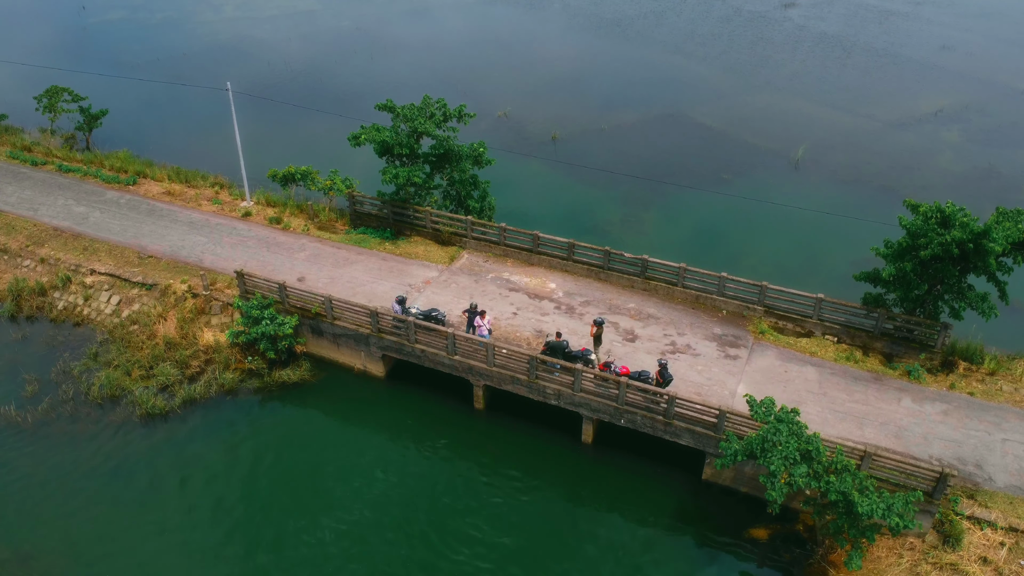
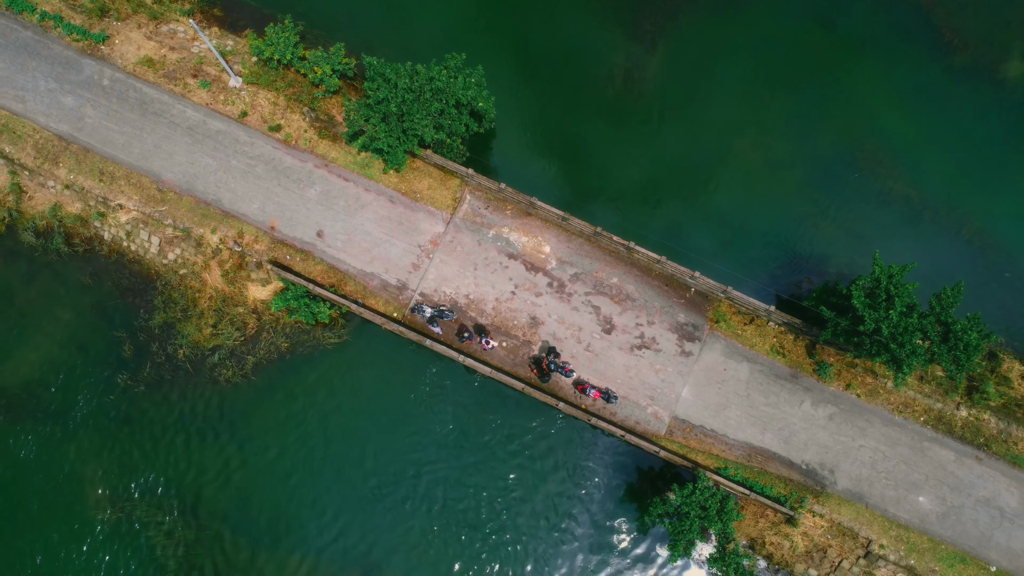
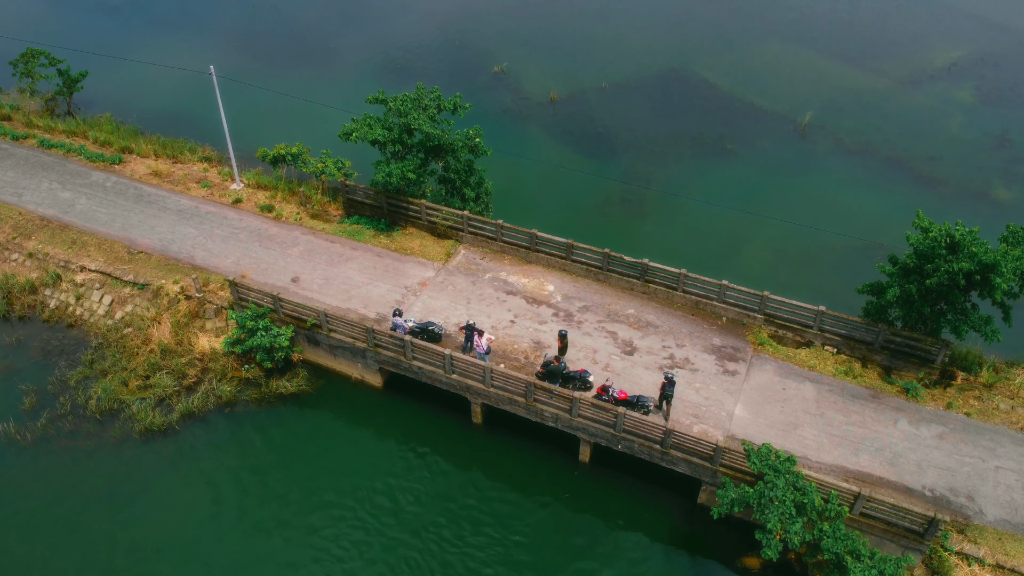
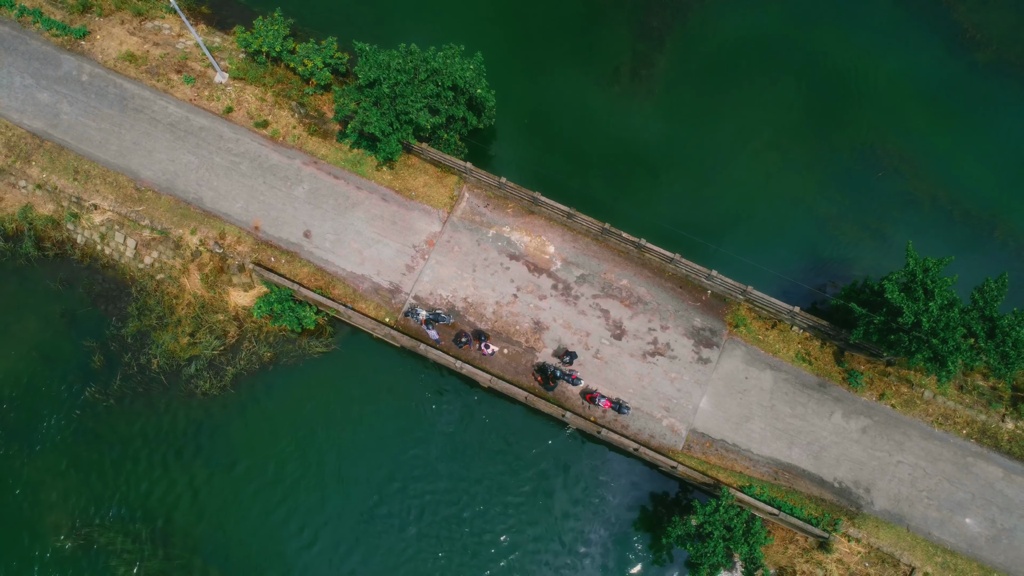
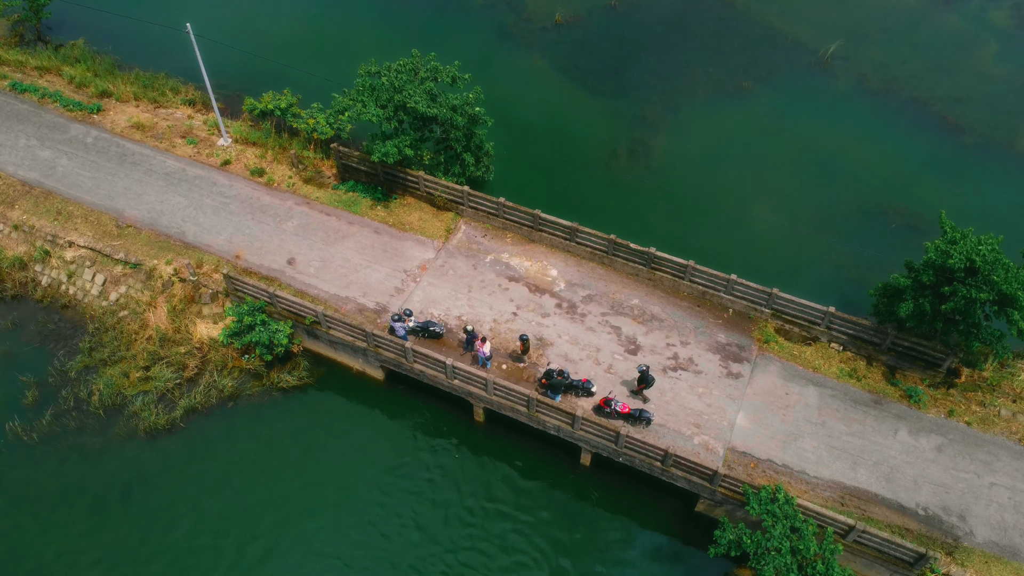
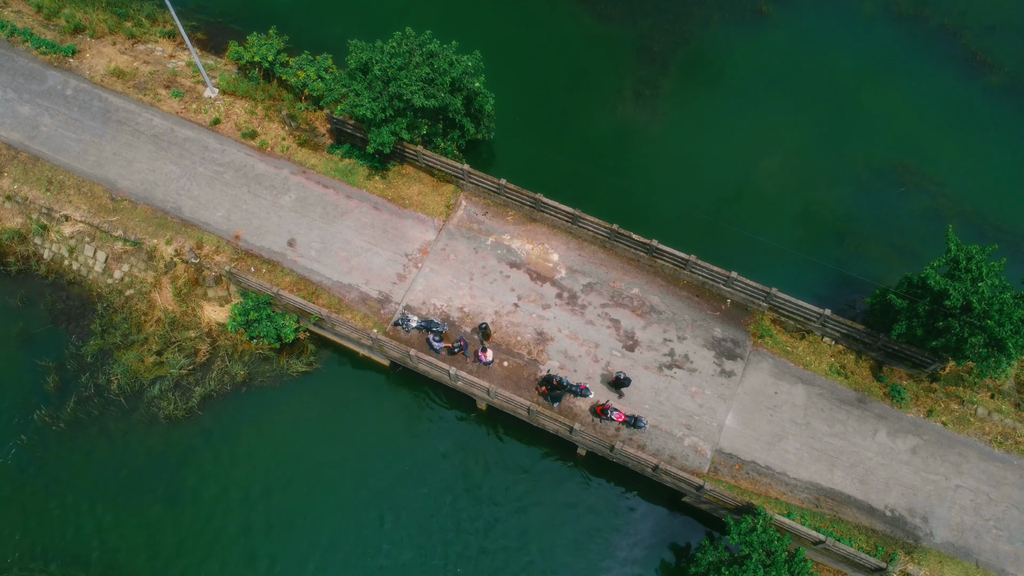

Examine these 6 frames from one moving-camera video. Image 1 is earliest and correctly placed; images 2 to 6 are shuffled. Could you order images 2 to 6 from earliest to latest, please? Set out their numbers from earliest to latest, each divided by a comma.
3, 5, 6, 4, 2
